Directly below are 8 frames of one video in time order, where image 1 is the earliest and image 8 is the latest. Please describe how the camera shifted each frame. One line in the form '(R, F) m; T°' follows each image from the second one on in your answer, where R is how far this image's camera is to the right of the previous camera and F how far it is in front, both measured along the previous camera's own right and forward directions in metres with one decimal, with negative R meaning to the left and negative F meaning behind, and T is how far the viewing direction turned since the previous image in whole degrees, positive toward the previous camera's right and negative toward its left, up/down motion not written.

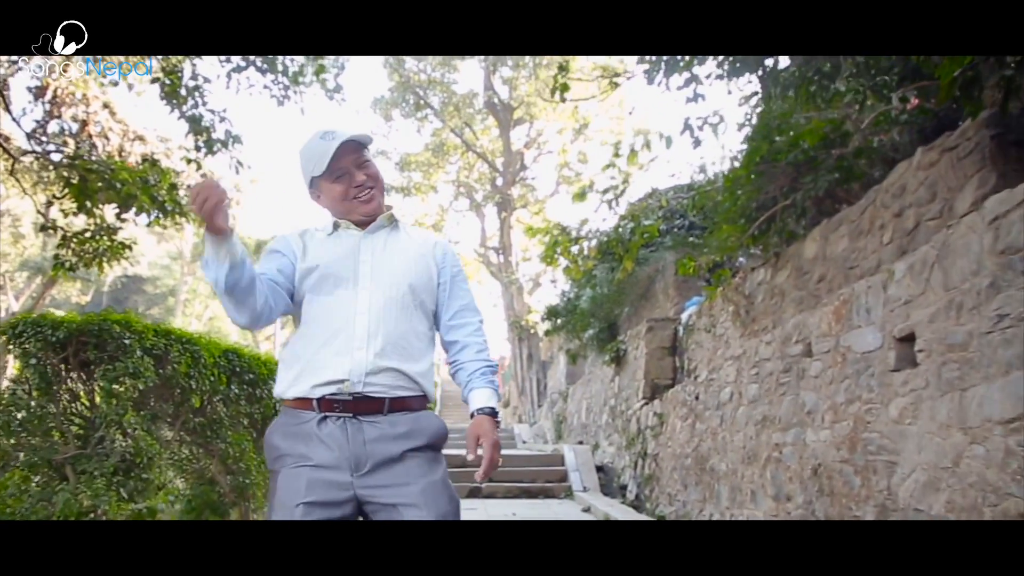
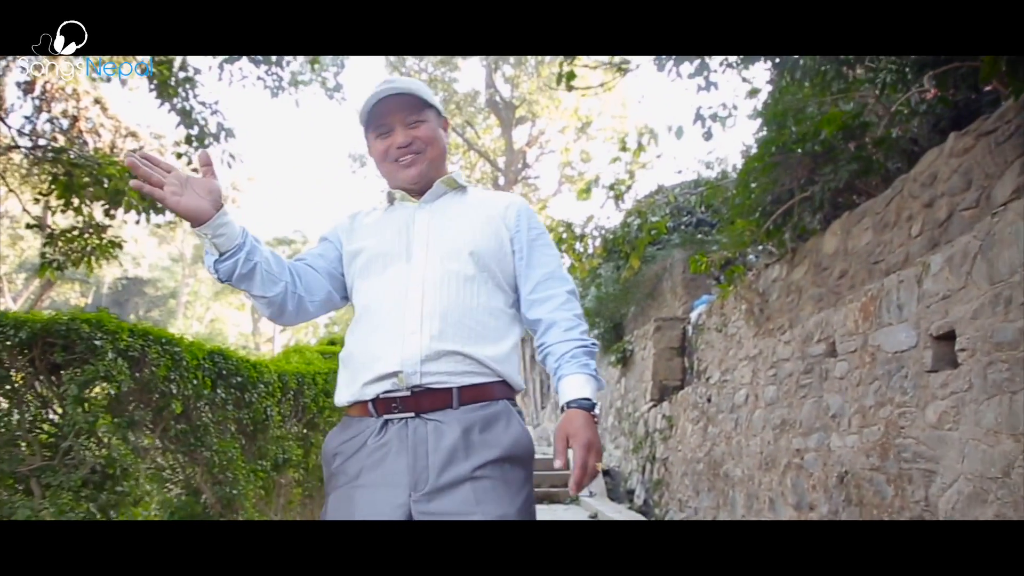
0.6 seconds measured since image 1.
(0.0, +0.2) m; 0°
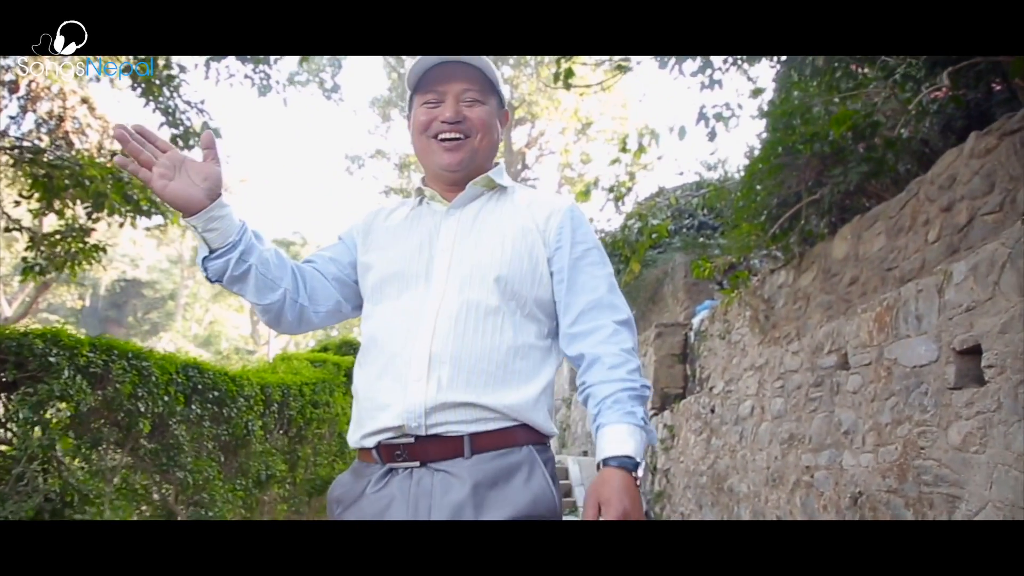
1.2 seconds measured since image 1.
(0.0, +0.2) m; 0°
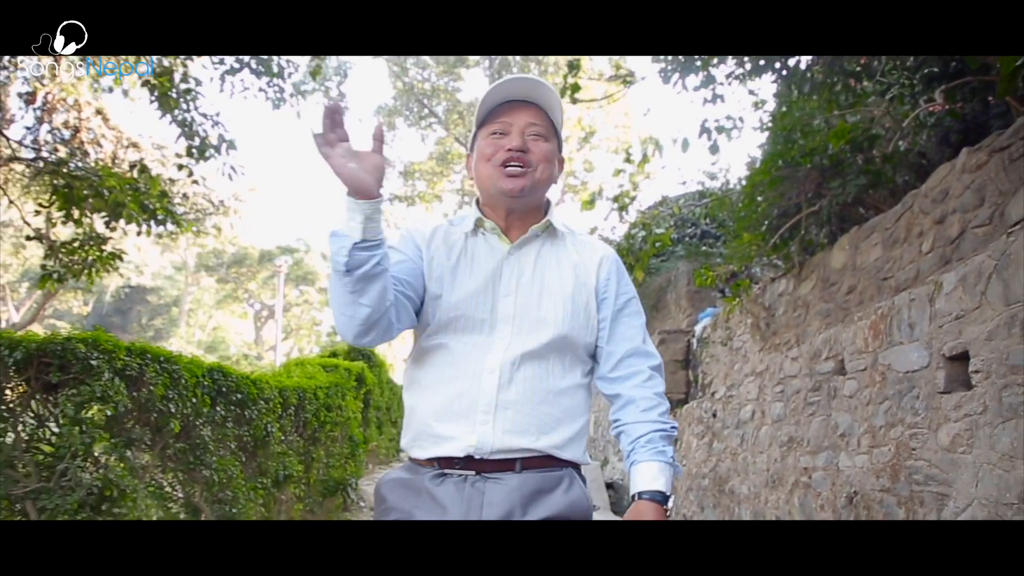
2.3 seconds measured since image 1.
(0.0, -0.1) m; 0°
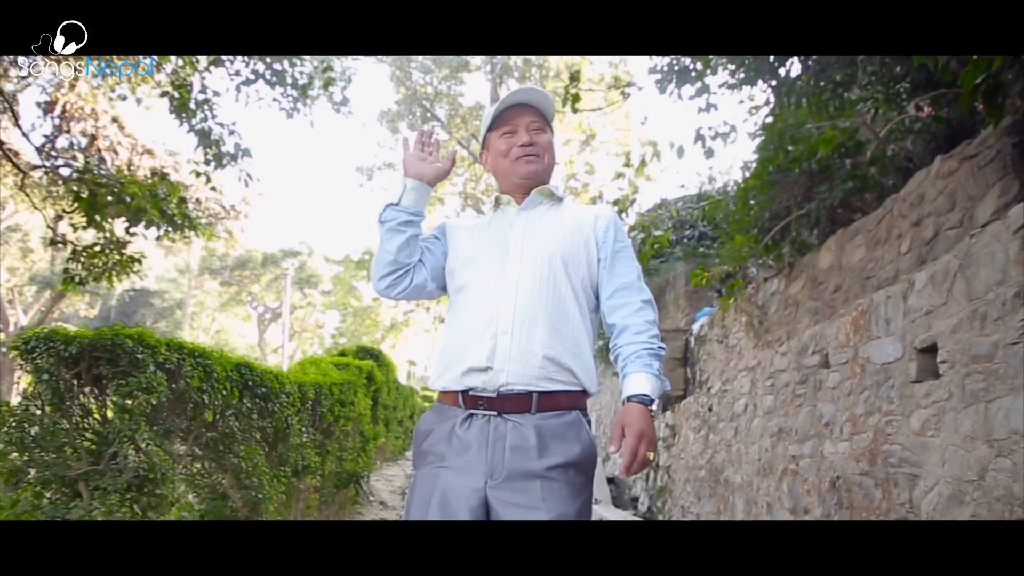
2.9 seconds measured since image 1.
(0.0, -0.2) m; 0°
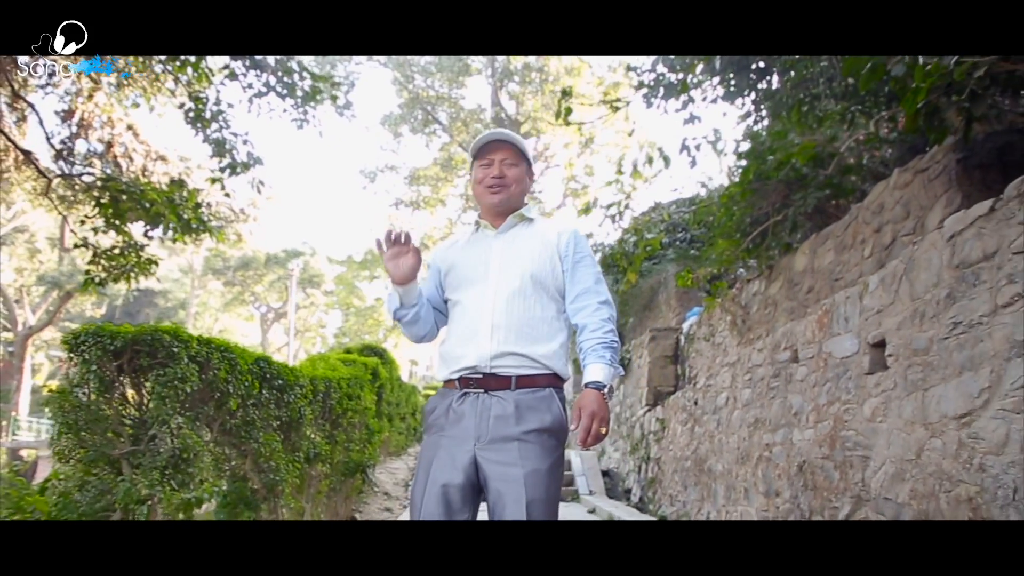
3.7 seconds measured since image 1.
(0.0, -0.3) m; 0°
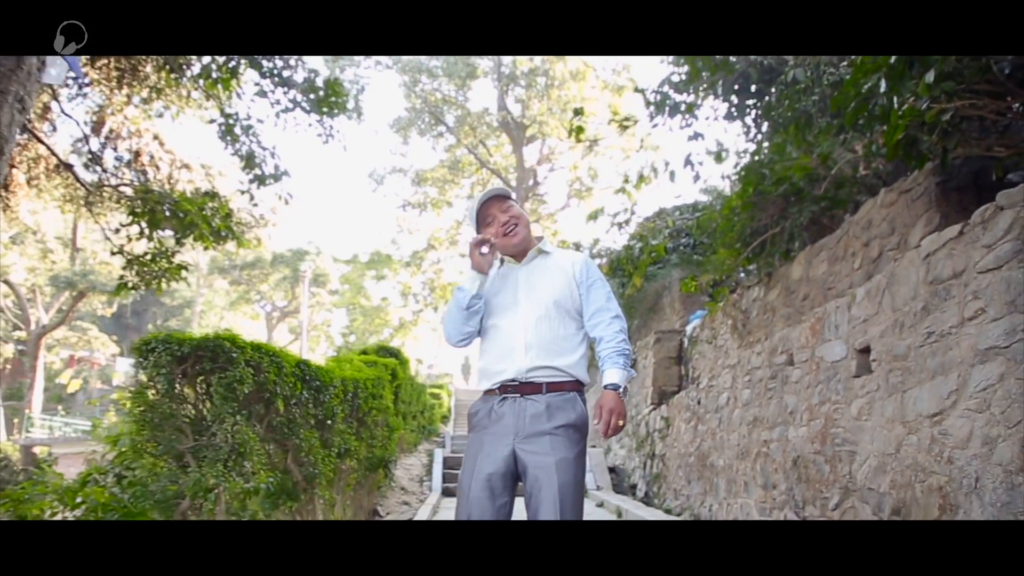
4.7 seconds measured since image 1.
(-0.1, -0.3) m; 0°
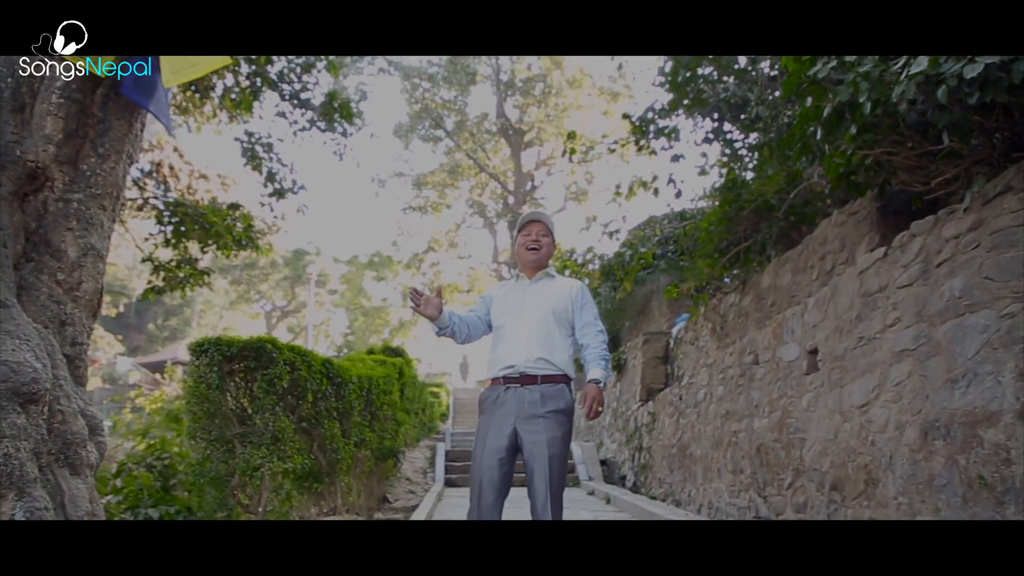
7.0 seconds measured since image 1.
(0.0, -0.6) m; 0°
